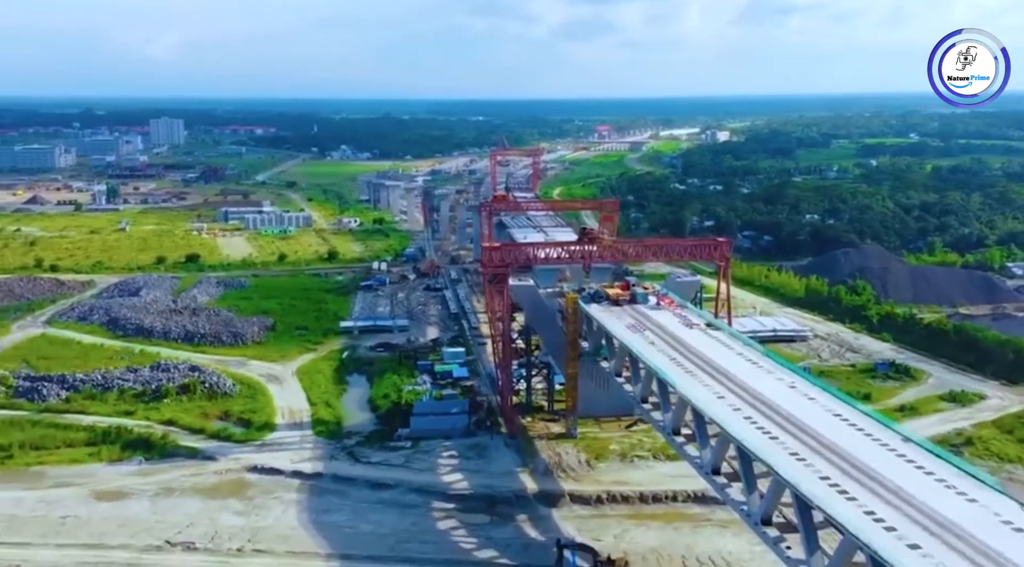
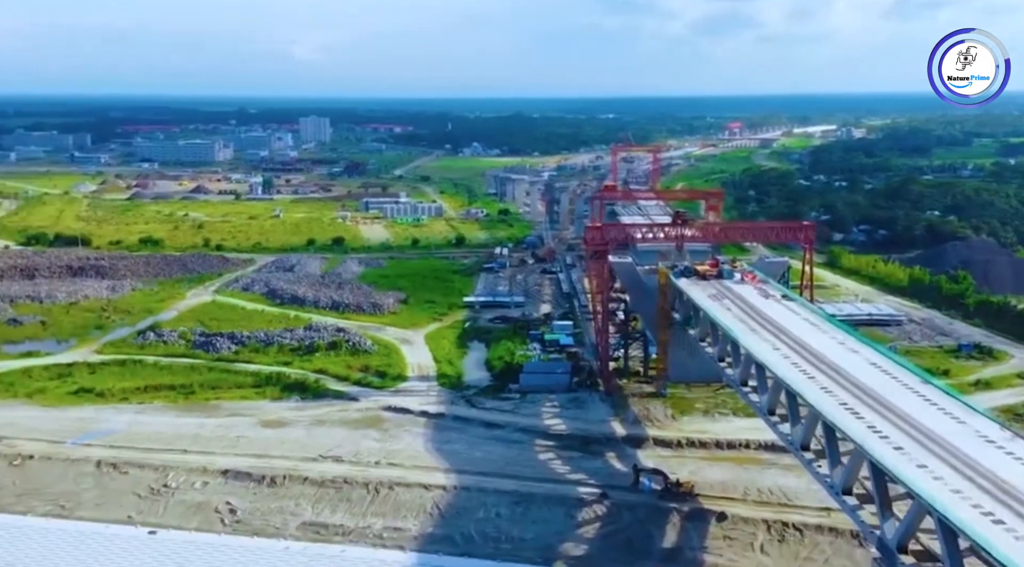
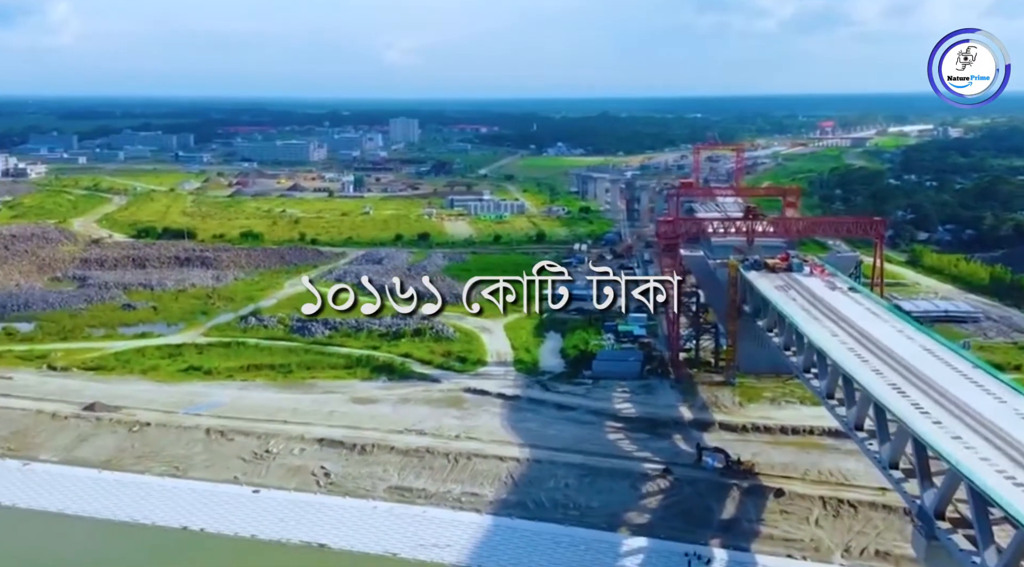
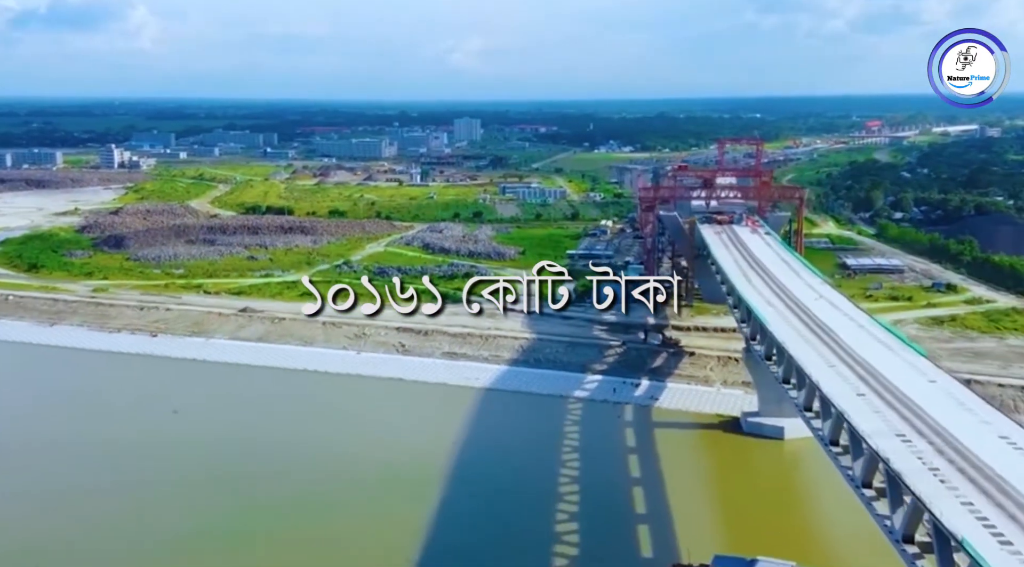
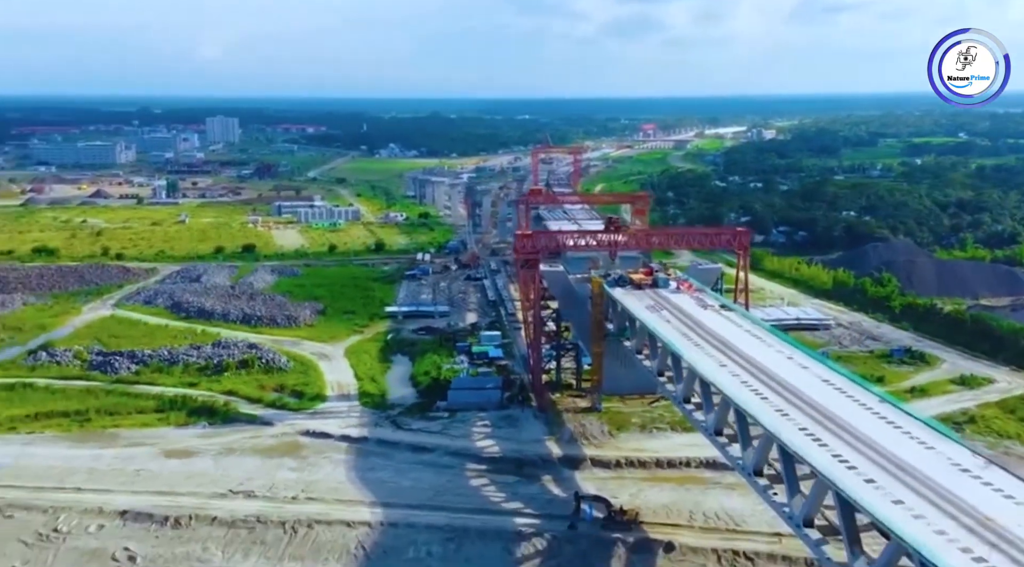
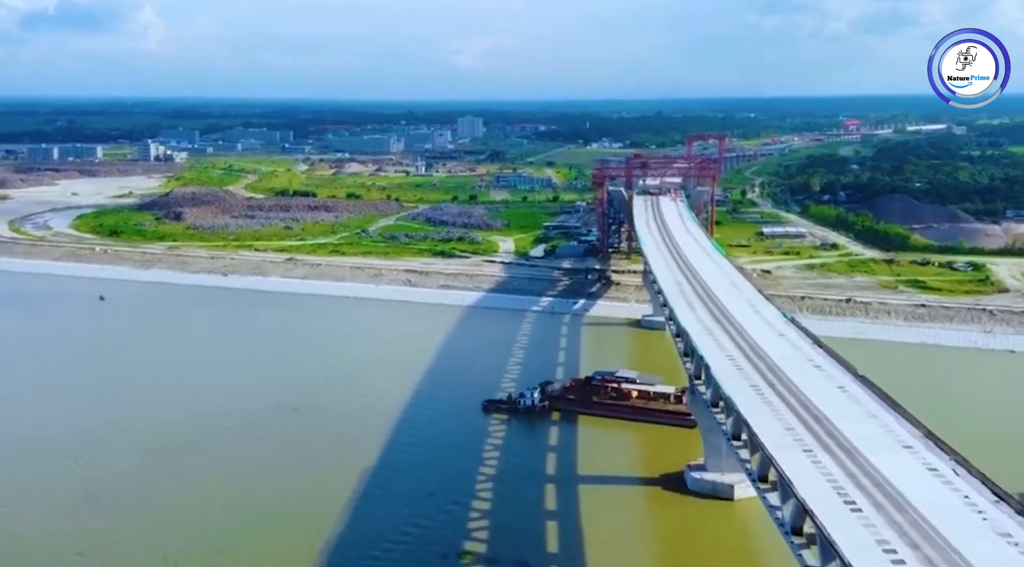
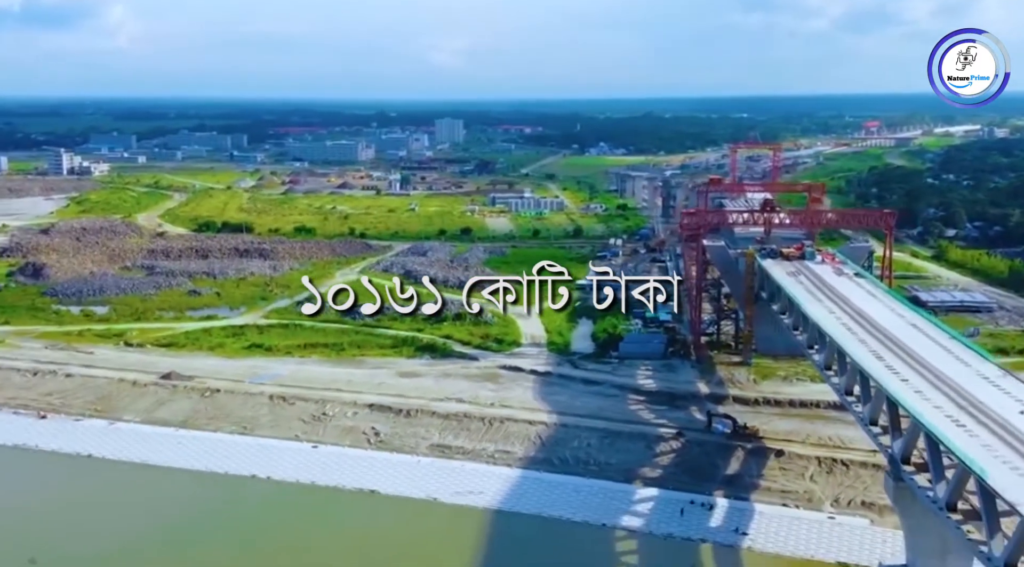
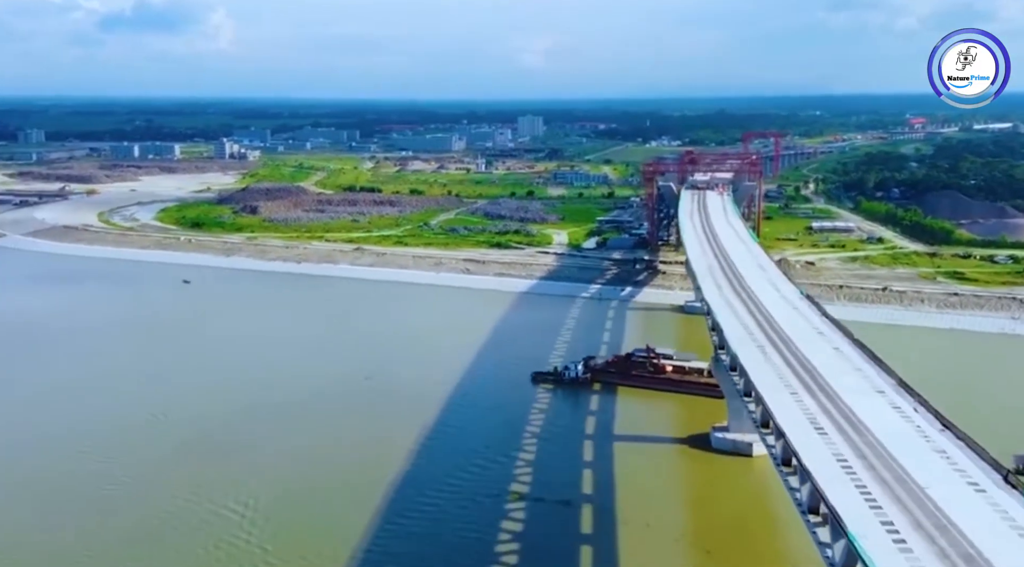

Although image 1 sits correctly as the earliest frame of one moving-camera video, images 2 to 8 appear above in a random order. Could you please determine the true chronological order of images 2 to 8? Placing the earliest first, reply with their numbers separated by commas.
5, 2, 3, 7, 4, 6, 8
